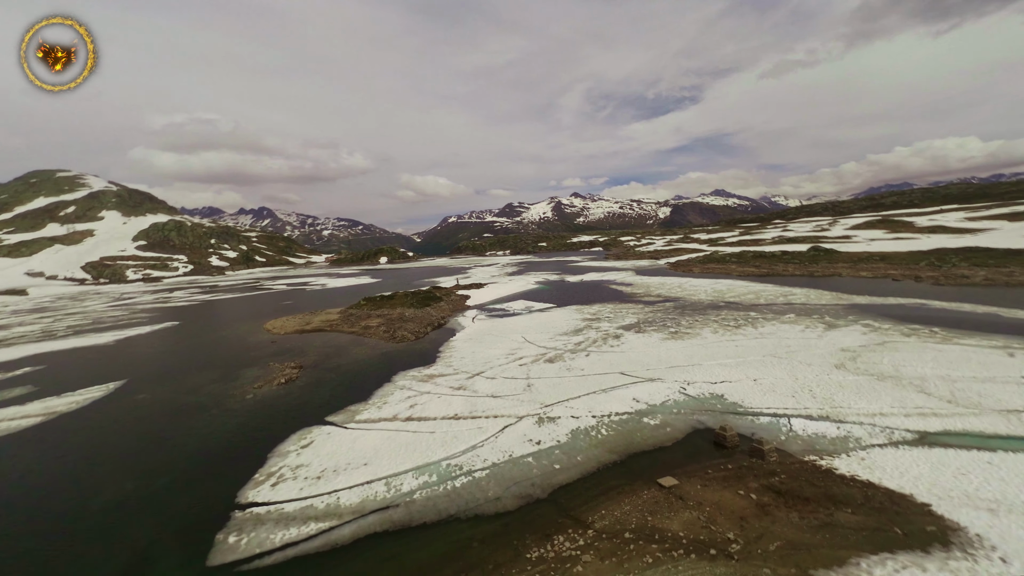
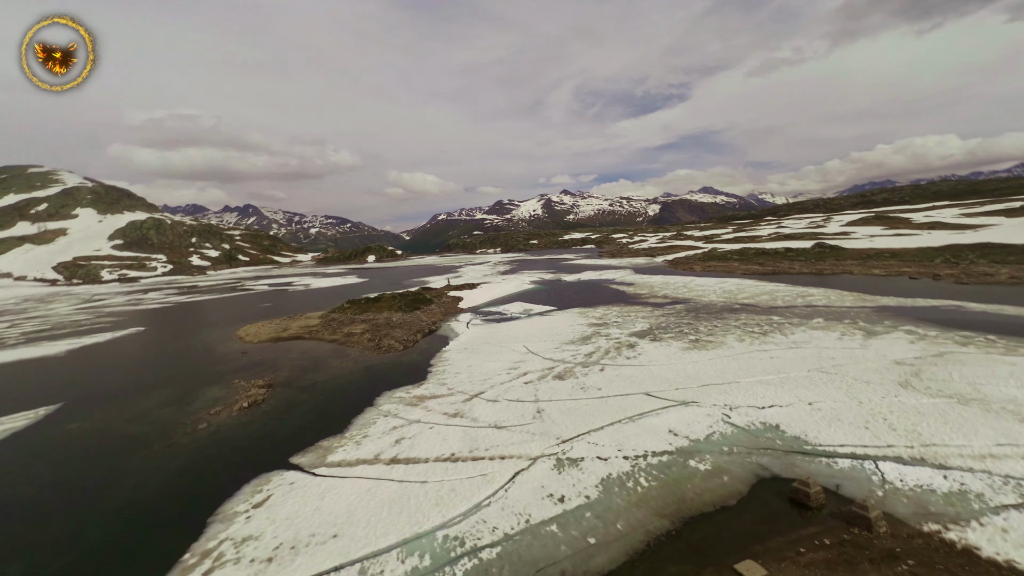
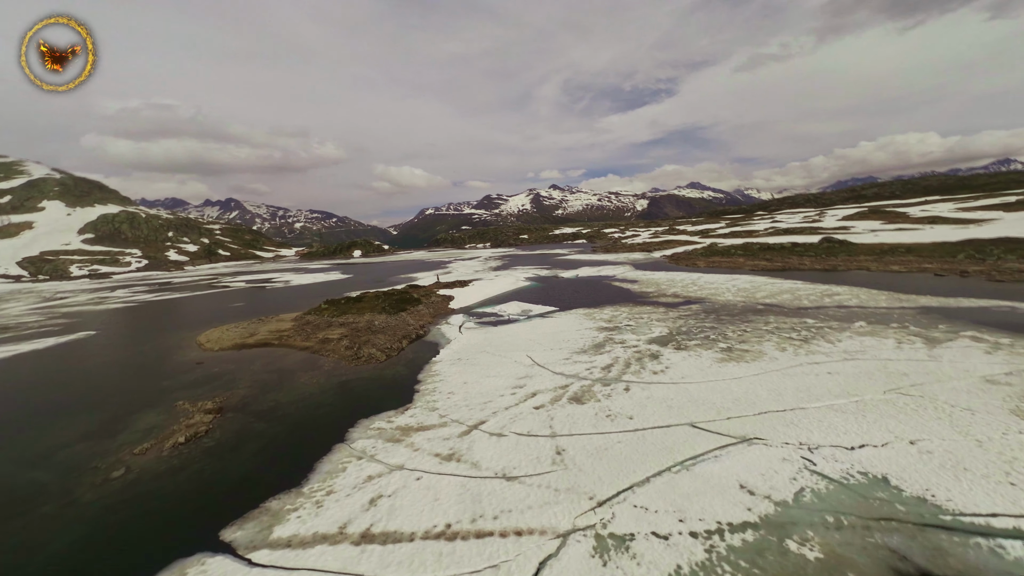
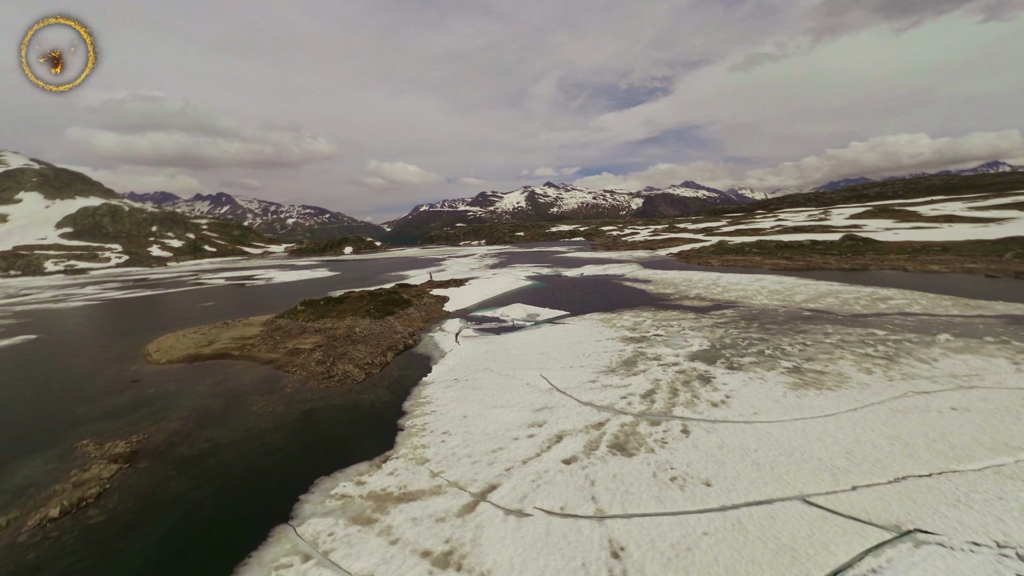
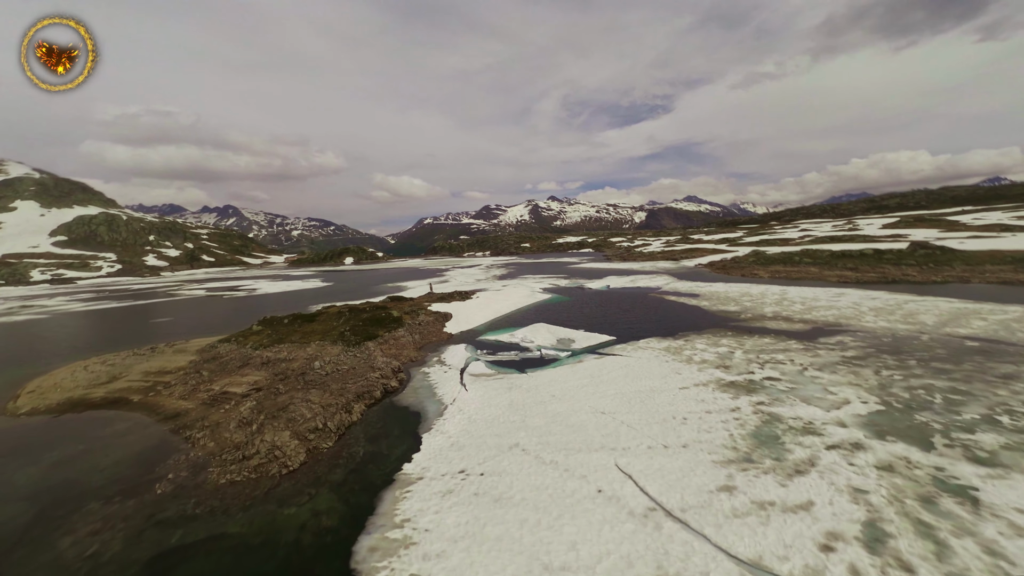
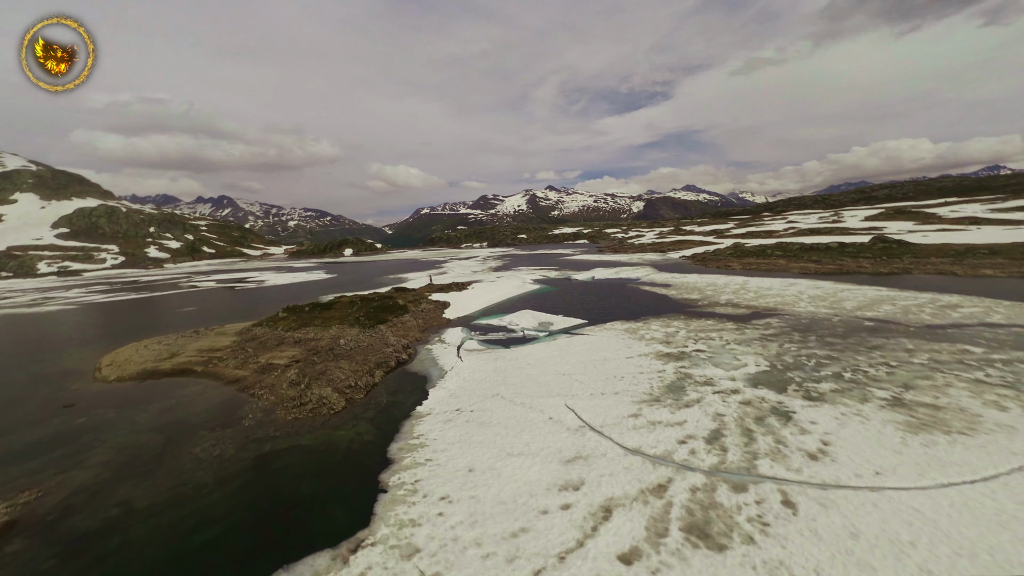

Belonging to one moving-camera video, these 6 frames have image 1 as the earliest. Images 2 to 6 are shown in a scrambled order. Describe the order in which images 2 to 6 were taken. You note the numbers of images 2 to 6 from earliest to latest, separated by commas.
2, 3, 4, 6, 5
